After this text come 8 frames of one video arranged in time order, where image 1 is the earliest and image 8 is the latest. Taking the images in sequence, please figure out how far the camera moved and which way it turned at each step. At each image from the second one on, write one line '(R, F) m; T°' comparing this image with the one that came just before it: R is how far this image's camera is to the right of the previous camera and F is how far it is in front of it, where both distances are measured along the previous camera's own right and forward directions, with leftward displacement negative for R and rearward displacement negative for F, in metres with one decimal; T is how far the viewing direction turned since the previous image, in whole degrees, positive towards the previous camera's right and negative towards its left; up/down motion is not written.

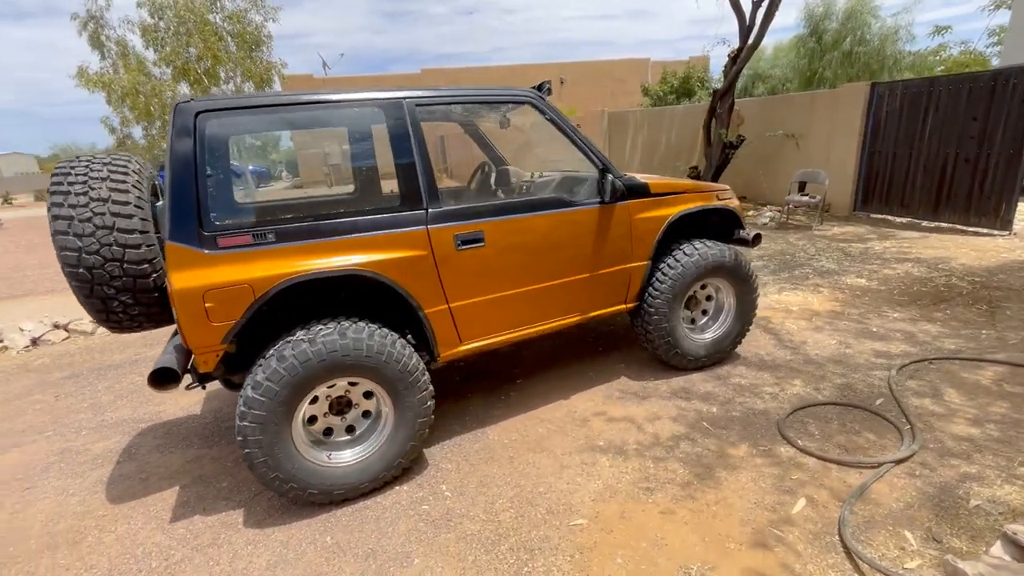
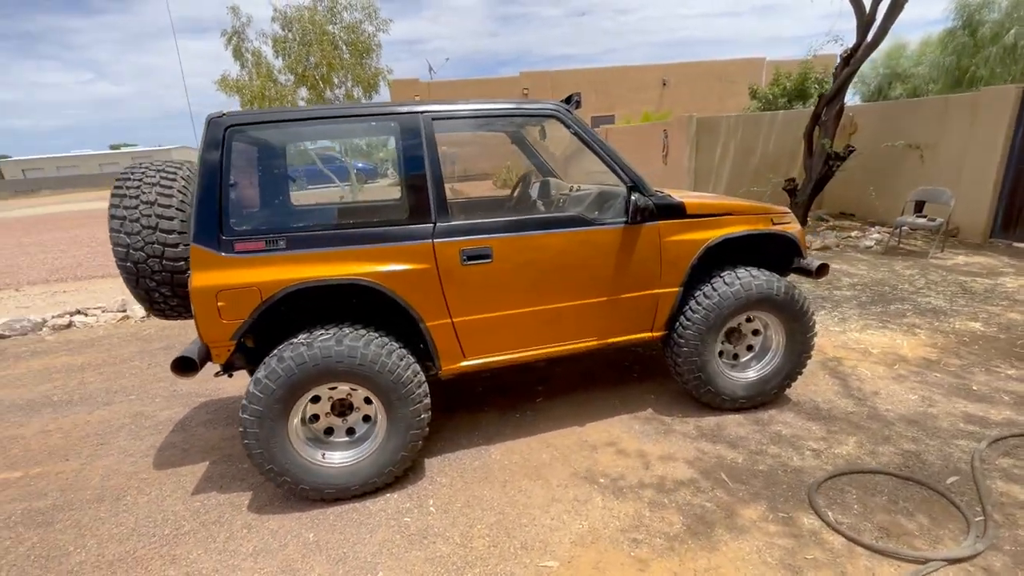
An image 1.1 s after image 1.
(+0.5, +0.1) m; -11°
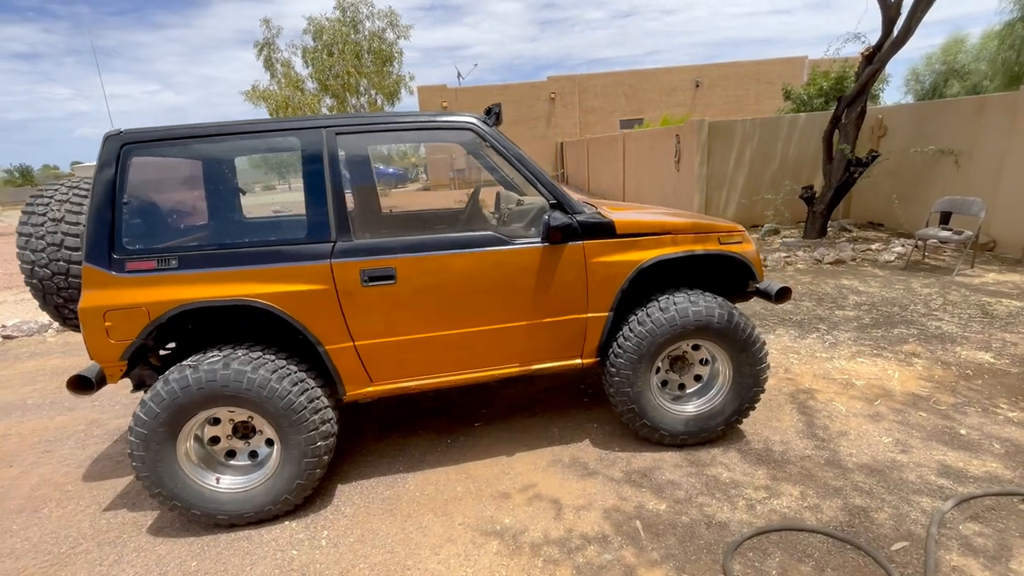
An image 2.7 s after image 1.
(+0.8, +0.2) m; -5°
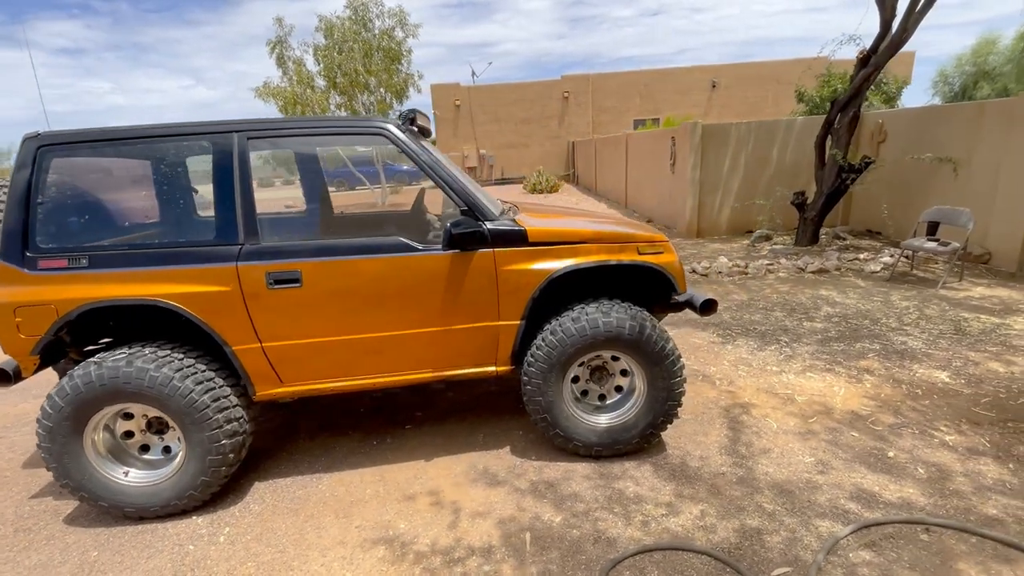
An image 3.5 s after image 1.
(+0.7, 0.0) m; -2°
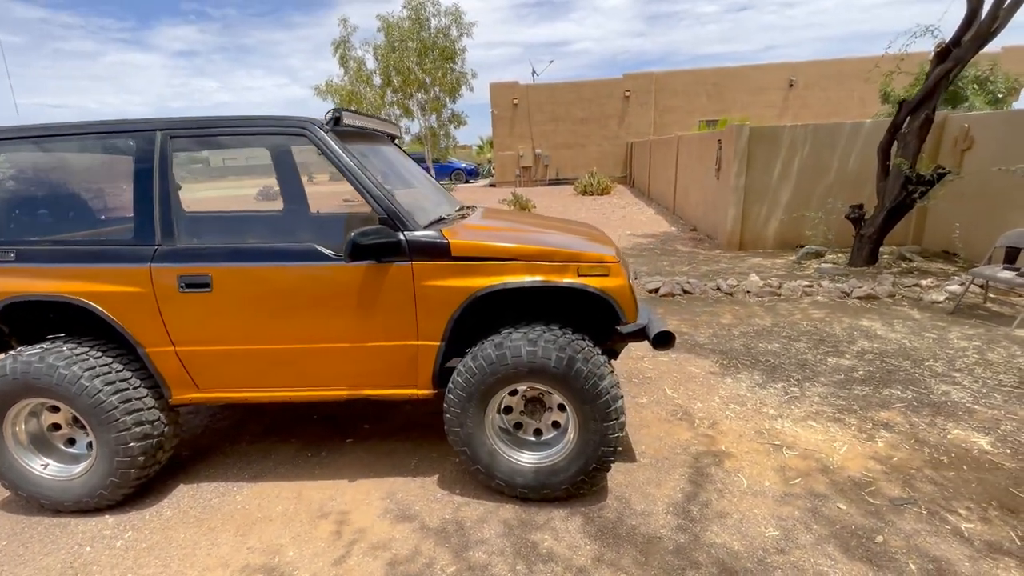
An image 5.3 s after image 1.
(+0.8, +0.3) m; -7°
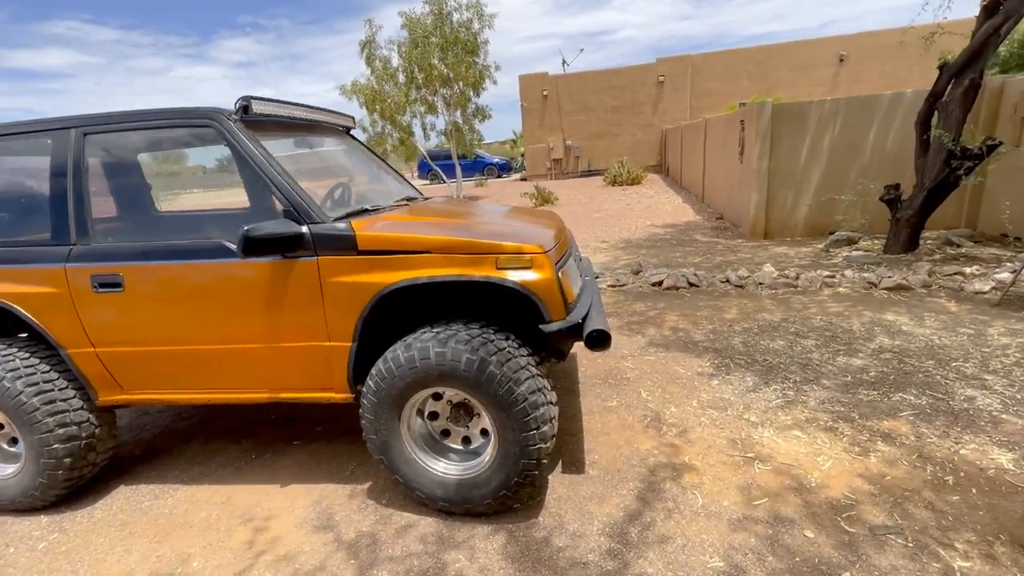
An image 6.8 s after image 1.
(+0.7, +0.3) m; -5°
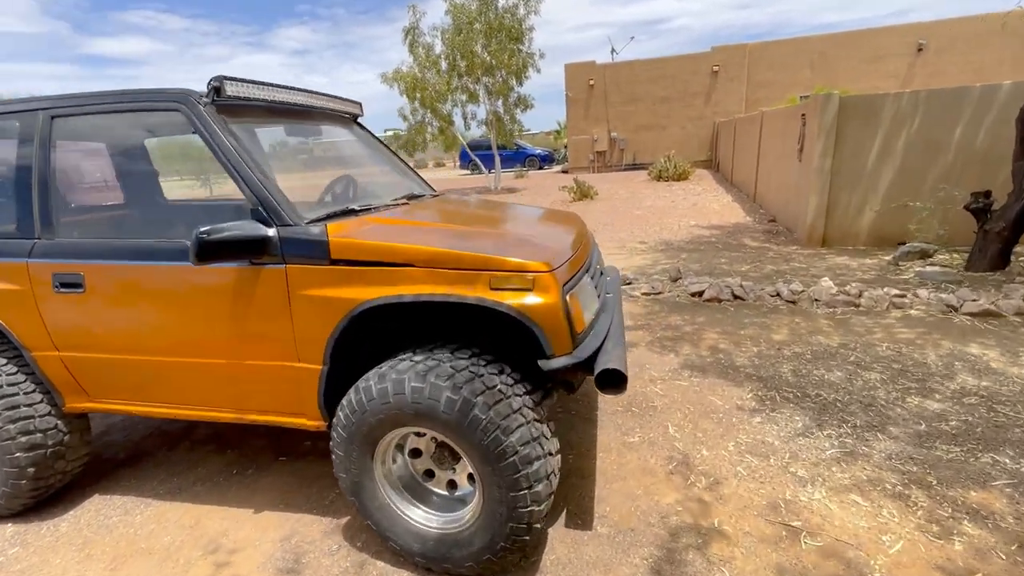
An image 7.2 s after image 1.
(+0.2, +0.4) m; -5°
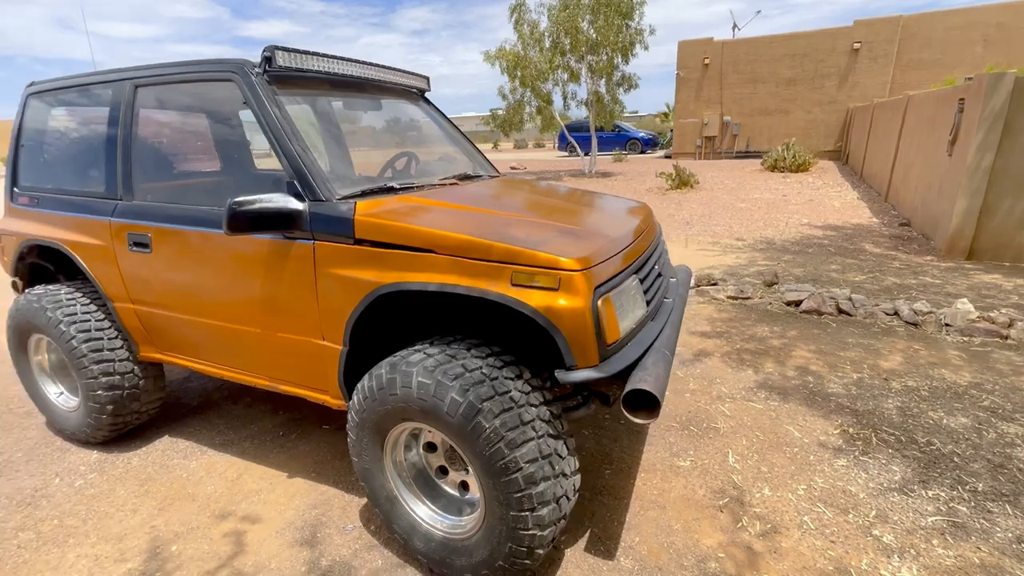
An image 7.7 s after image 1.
(+0.2, +0.2) m; -11°
